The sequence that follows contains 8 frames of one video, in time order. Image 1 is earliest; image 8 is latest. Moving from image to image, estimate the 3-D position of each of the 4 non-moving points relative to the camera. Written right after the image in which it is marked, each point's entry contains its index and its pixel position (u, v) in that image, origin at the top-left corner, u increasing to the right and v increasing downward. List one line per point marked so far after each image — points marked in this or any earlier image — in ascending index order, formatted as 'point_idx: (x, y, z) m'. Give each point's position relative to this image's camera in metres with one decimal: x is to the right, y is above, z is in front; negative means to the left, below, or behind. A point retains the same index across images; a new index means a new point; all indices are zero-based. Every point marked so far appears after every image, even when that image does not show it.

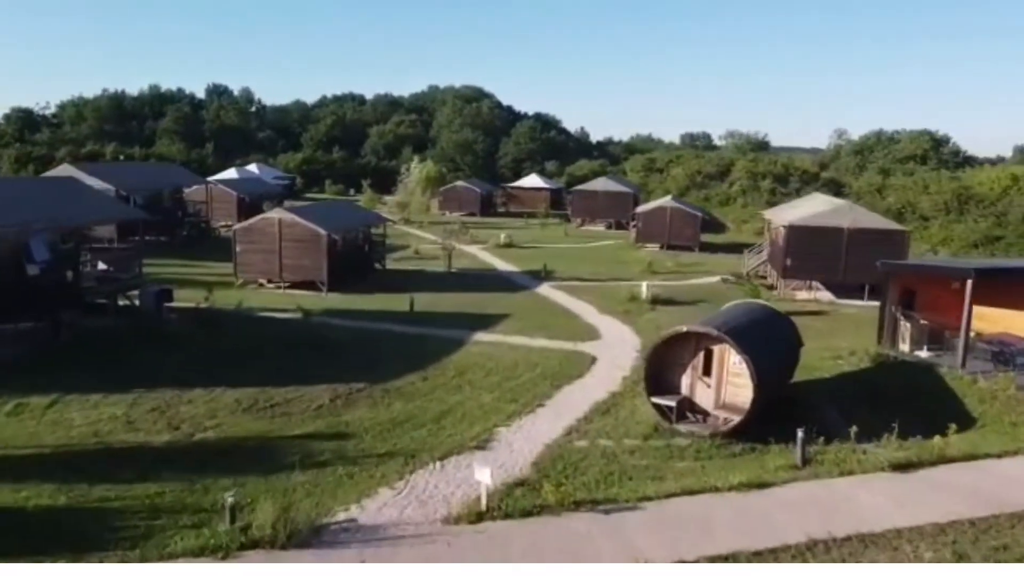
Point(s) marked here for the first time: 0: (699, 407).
0: (+3.8, -2.4, +16.4) m
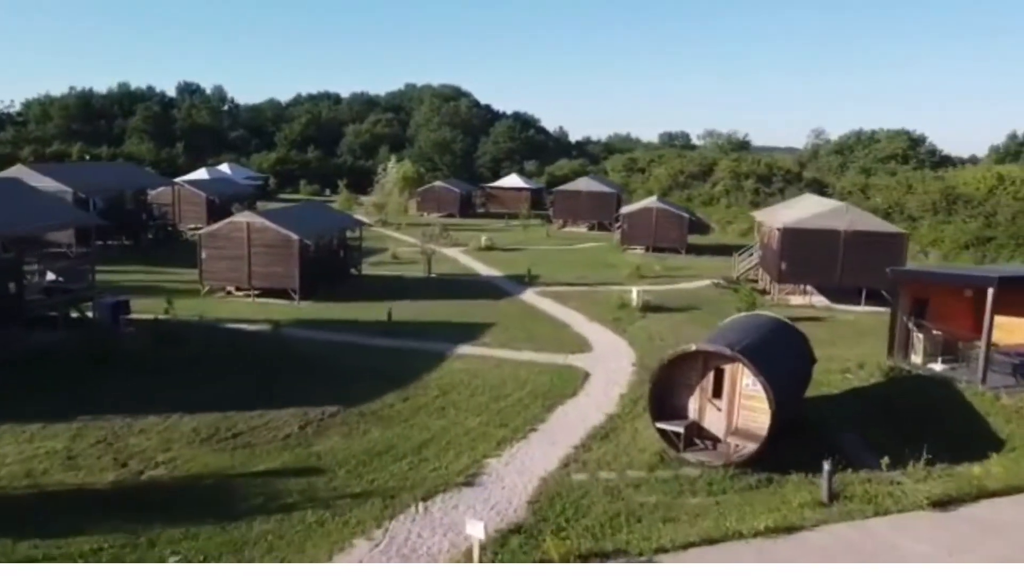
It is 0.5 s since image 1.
0: (+3.7, -2.7, +14.9) m
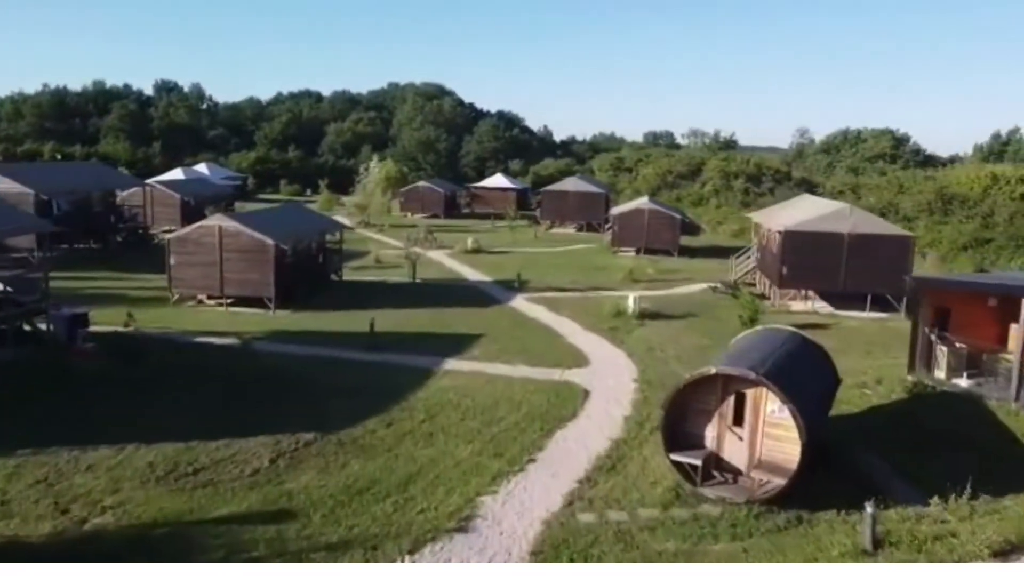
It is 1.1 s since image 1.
0: (+3.6, -2.9, +13.4) m
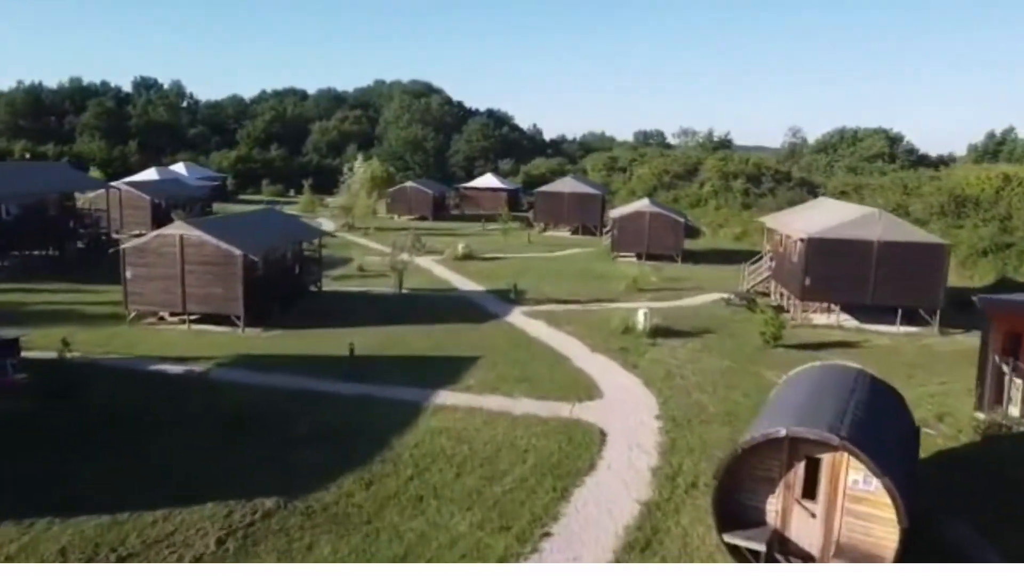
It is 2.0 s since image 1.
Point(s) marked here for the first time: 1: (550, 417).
0: (+3.8, -3.4, +10.6) m
1: (+0.8, -2.7, +17.0) m
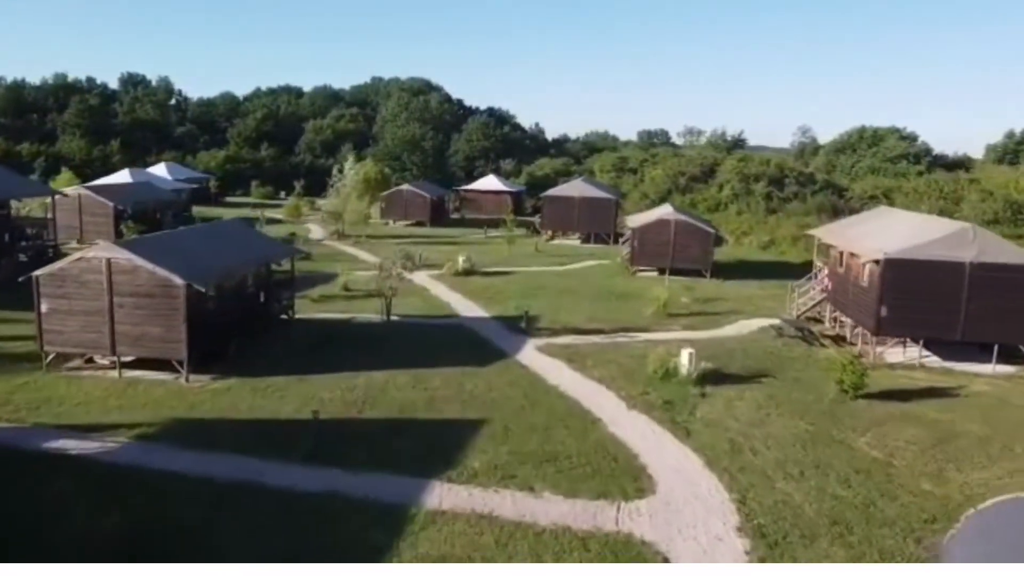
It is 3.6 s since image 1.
0: (+4.1, -4.3, +5.6) m
1: (+1.2, -3.7, +12.0) m
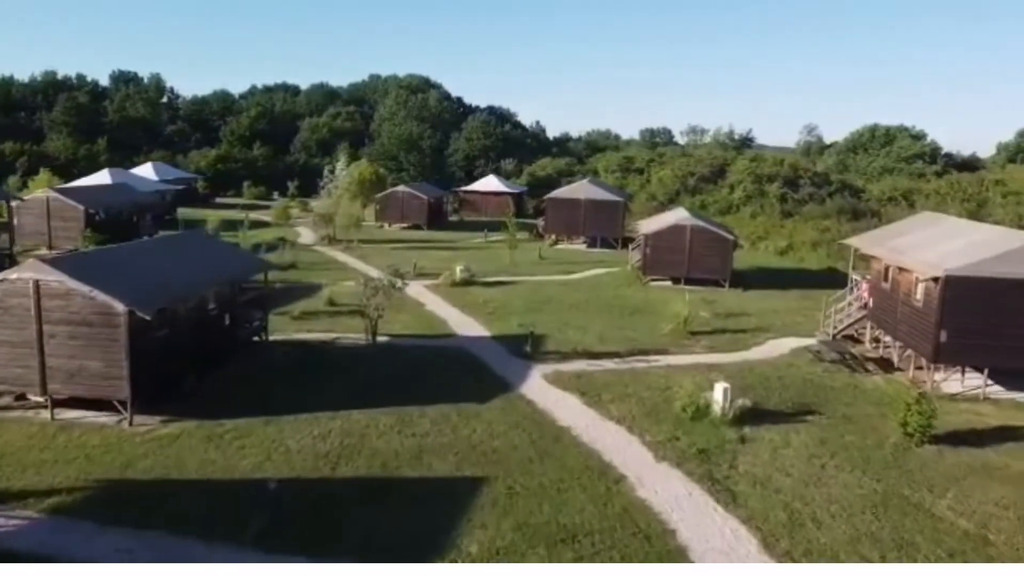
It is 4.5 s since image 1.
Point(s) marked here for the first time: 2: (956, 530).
0: (+4.2, -4.9, +2.5) m
1: (+1.3, -4.2, +9.0) m
2: (+7.2, -3.9, +13.0) m
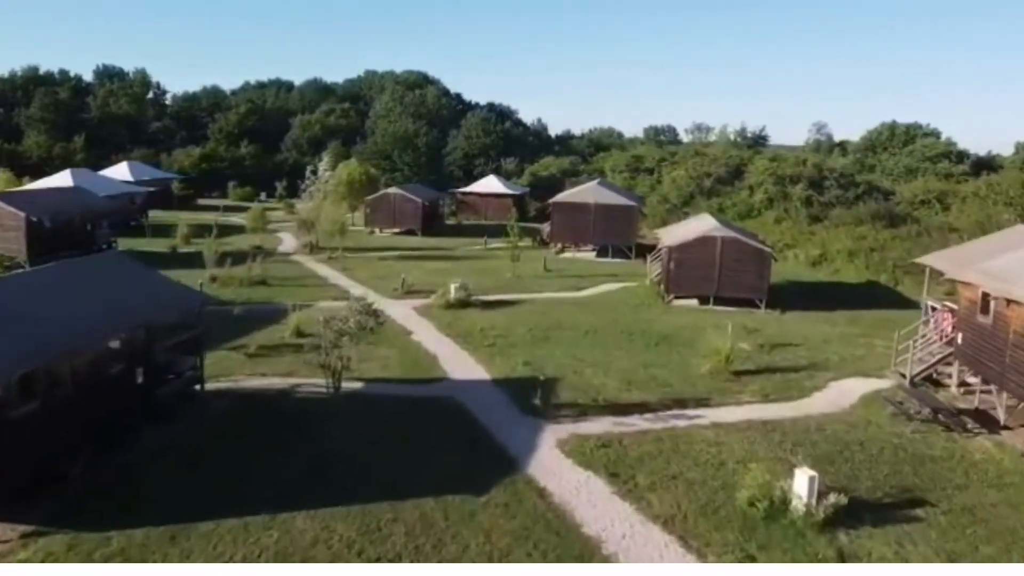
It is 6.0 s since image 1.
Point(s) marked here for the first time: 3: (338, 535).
0: (+4.3, -5.8, -2.3) m
1: (+1.4, -5.1, +4.1) m
2: (+7.3, -4.8, +8.2) m
3: (-2.6, -3.6, +11.9) m
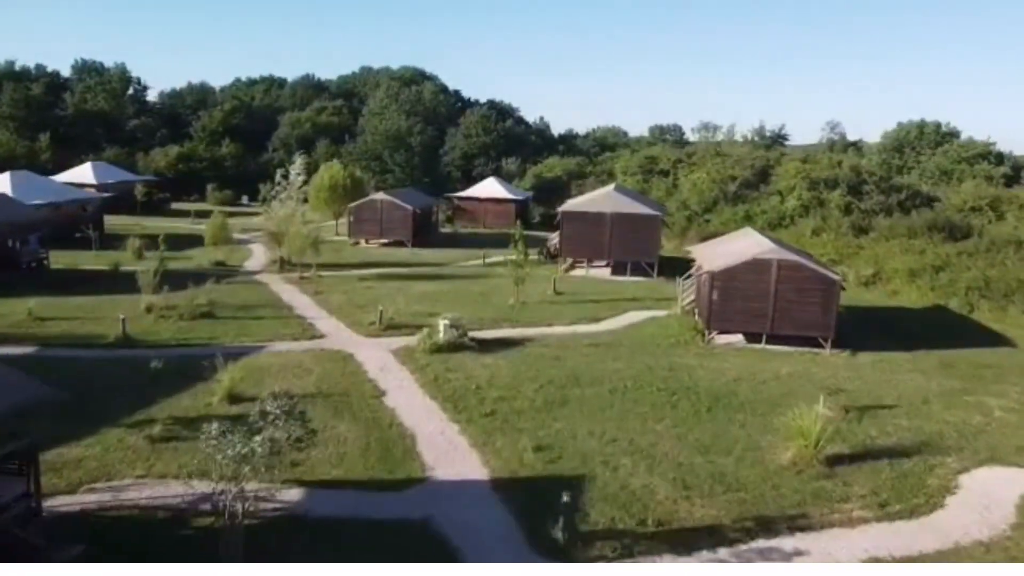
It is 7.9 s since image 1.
0: (+4.4, -6.9, -8.5) m
1: (+1.5, -6.2, -2.0) m
2: (+7.4, -6.0, +2.0) m
3: (-2.5, -4.8, +5.7) m
